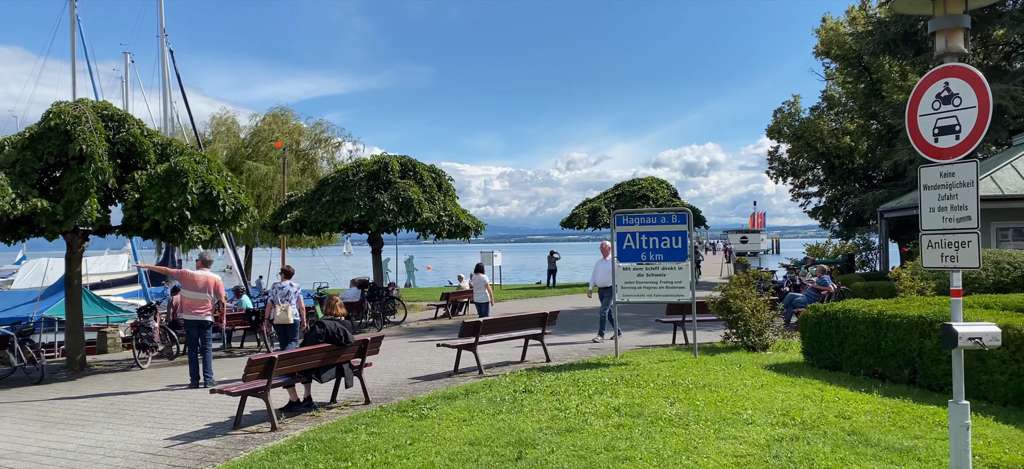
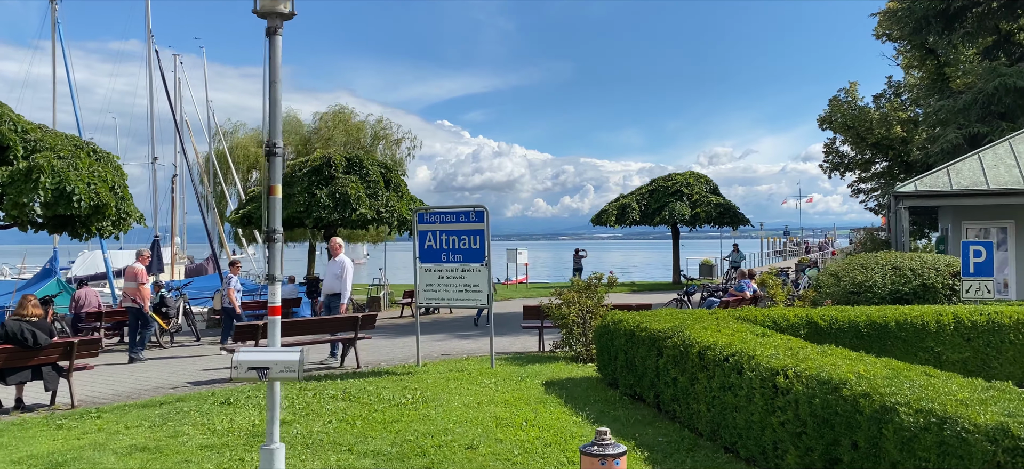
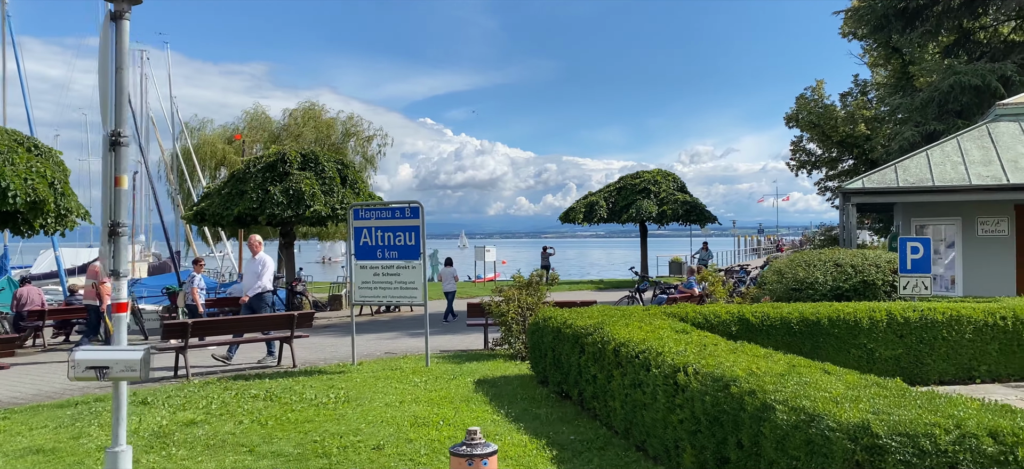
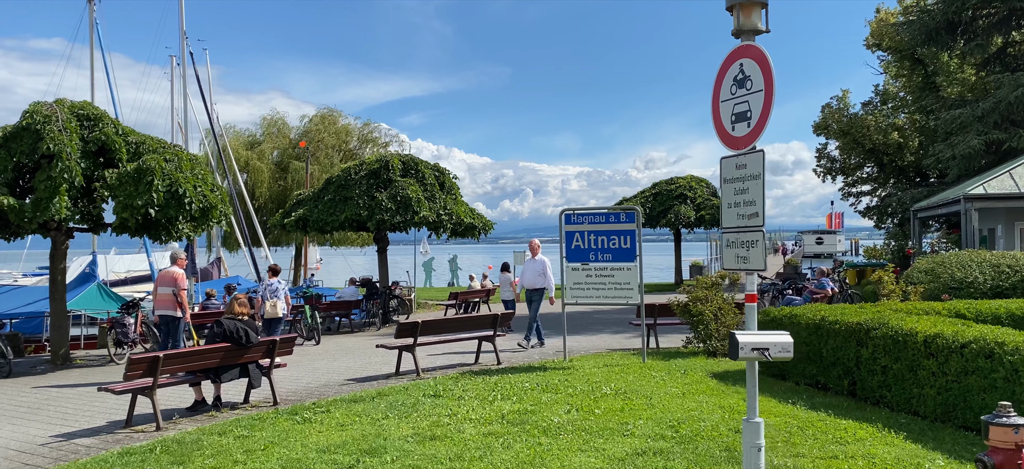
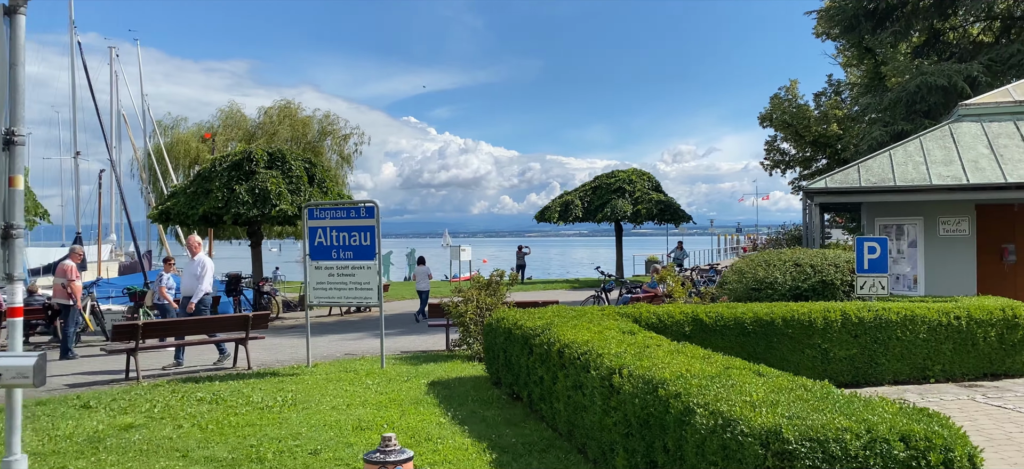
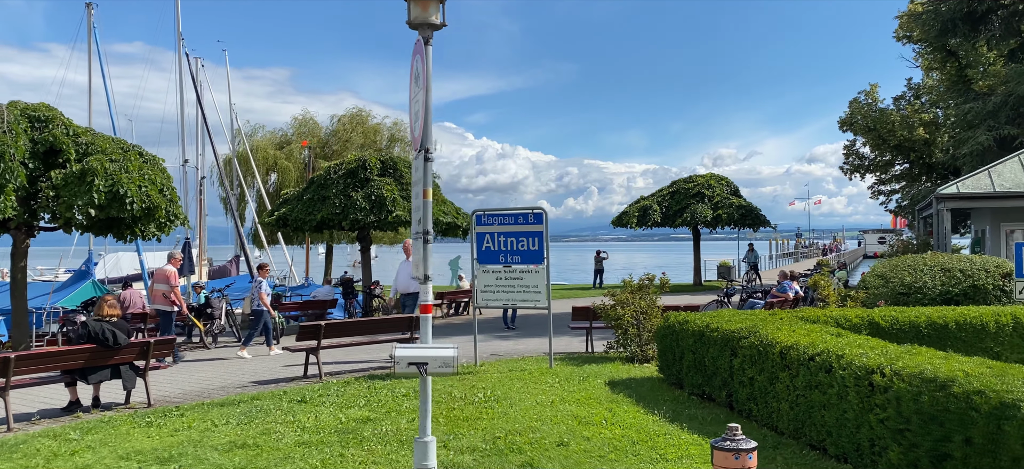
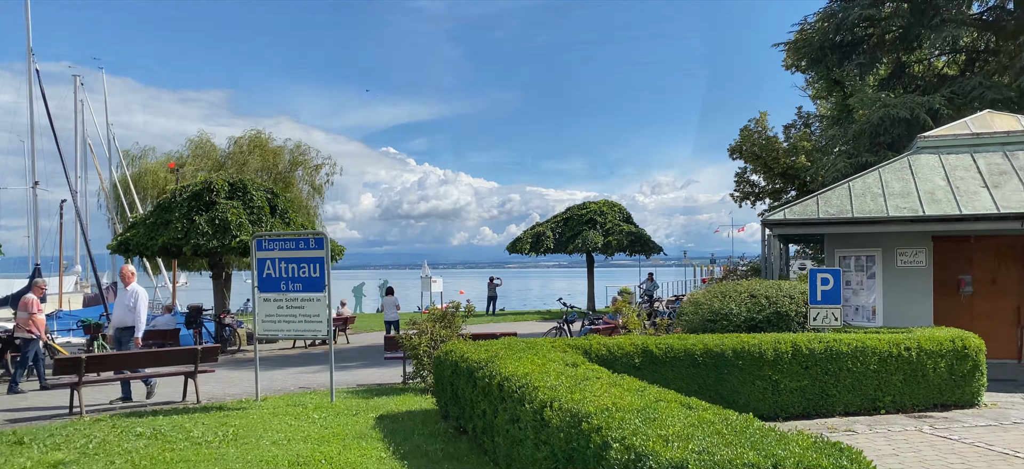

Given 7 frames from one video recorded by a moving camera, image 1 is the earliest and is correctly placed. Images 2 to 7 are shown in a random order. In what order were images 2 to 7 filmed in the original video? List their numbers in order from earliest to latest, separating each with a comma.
4, 6, 2, 3, 5, 7
